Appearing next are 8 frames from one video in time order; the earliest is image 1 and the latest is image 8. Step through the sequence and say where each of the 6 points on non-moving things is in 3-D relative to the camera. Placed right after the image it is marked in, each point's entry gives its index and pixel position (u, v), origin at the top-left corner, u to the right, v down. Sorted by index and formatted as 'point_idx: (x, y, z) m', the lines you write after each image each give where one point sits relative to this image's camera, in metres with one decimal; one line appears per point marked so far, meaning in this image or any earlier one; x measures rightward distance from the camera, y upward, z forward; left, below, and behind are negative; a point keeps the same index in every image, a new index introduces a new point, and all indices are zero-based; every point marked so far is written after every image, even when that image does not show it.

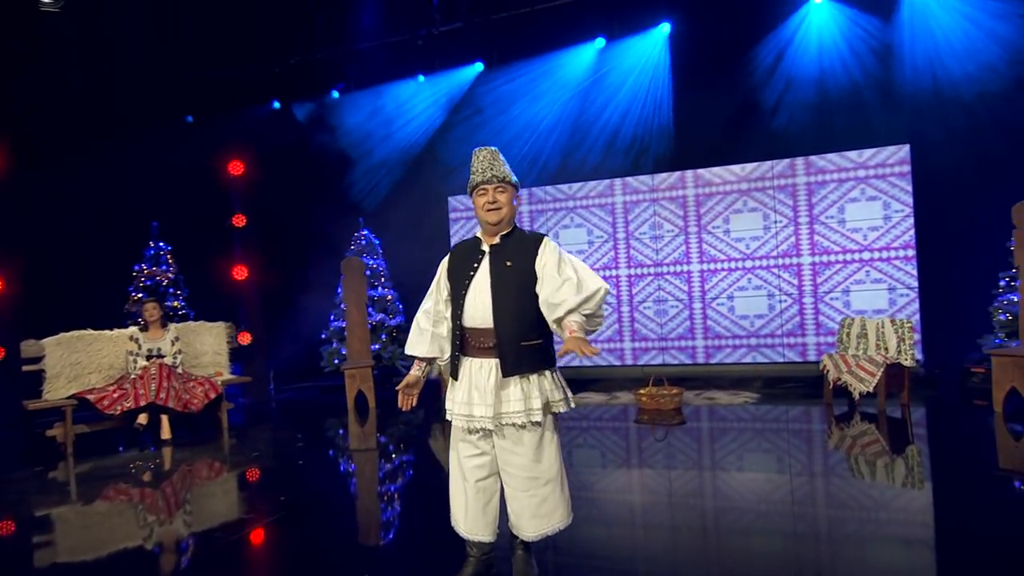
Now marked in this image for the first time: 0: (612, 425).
0: (+0.5, -1.1, +5.0) m
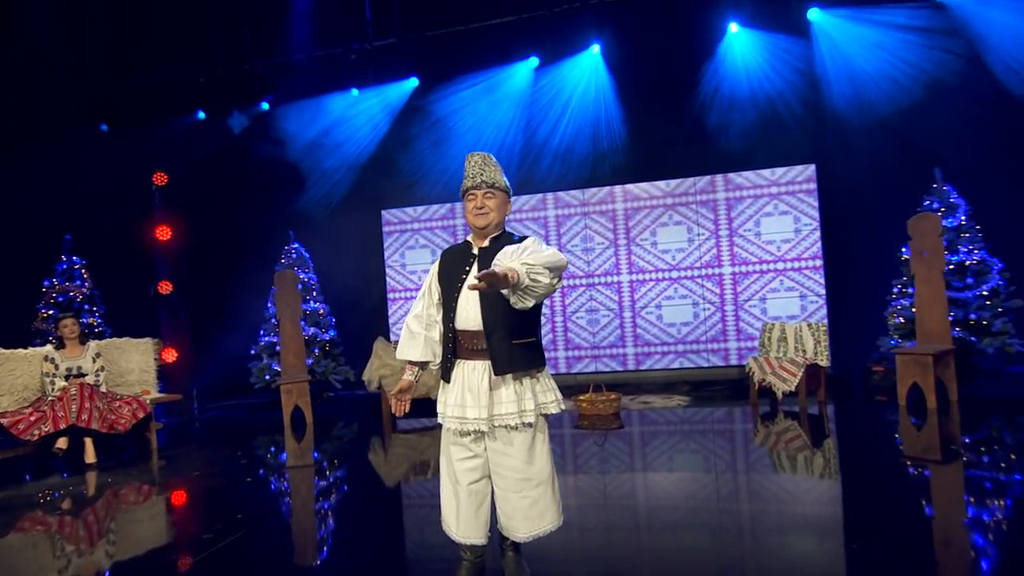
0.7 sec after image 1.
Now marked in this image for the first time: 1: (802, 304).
0: (+0.1, -1.2, +5.1) m
1: (+2.6, -0.1, +5.5) m
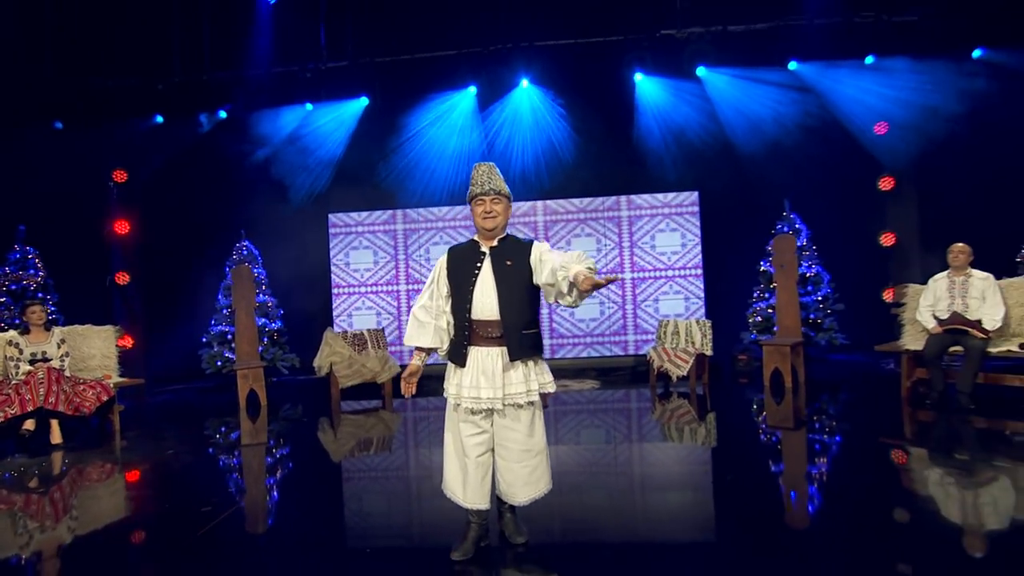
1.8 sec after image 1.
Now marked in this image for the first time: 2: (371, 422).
0: (-0.5, -1.1, +6.0) m
1: (+1.9, -0.2, +6.7) m
2: (-1.3, -1.2, +5.8) m
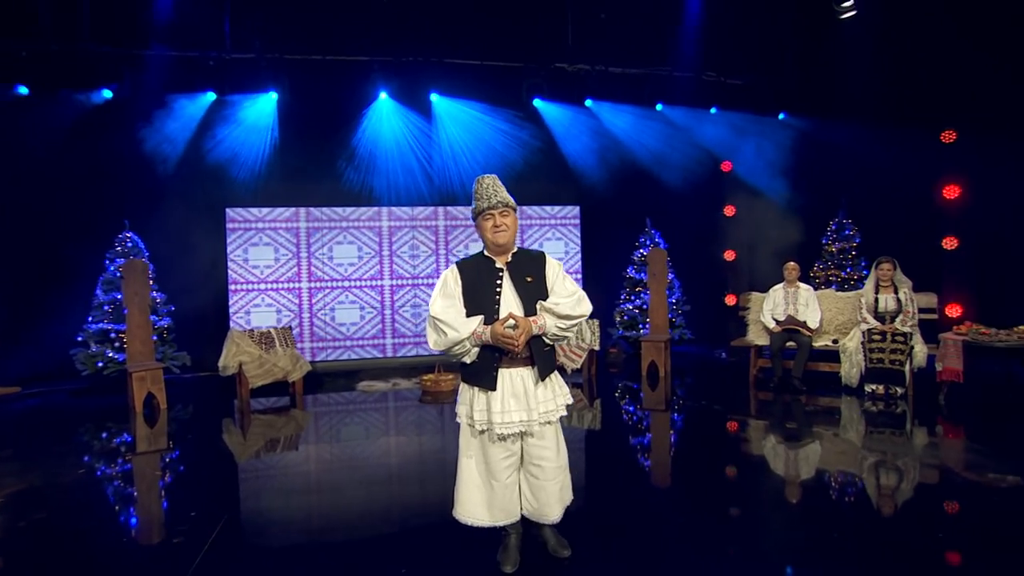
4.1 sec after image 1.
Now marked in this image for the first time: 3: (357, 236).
0: (-1.4, -1.1, +6.2) m
1: (+0.7, -0.2, +7.7) m
2: (-2.1, -1.2, +5.8) m
3: (-1.7, +0.6, +6.9) m
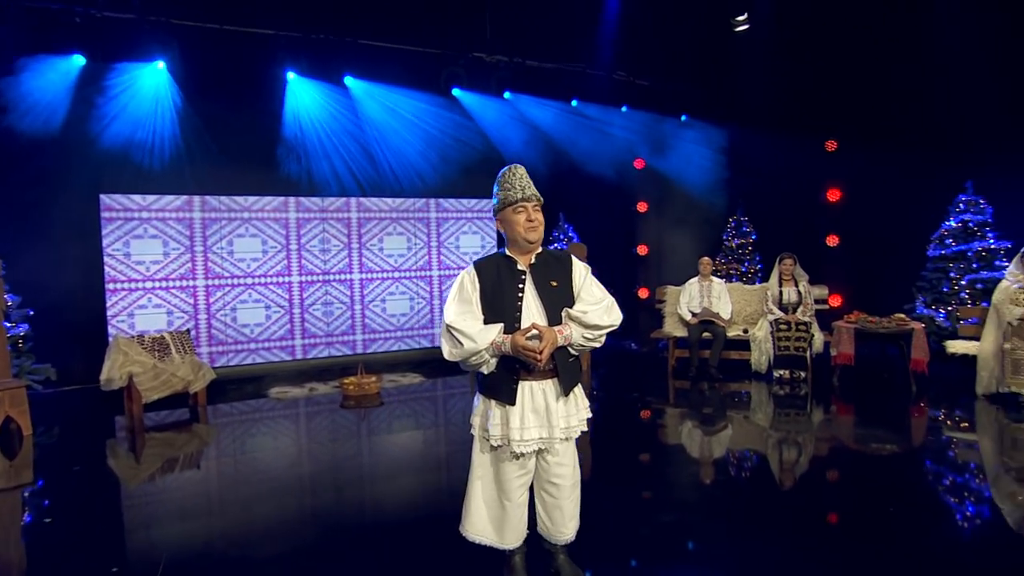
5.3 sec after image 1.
0: (-2.1, -1.1, +5.7) m
1: (-0.4, -0.1, +7.6) m
2: (-2.7, -1.2, +5.1) m
3: (-2.5, +0.6, +6.3) m
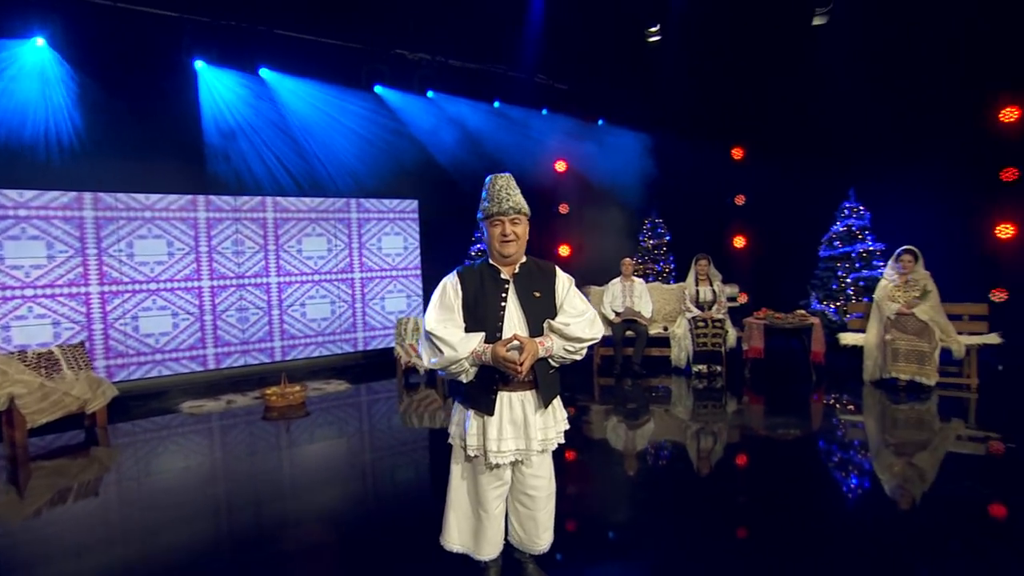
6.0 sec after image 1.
0: (-2.6, -1.2, +5.2) m
1: (-1.3, -0.2, +7.4) m
2: (-3.1, -1.3, +4.6) m
3: (-3.2, +0.6, +5.7) m
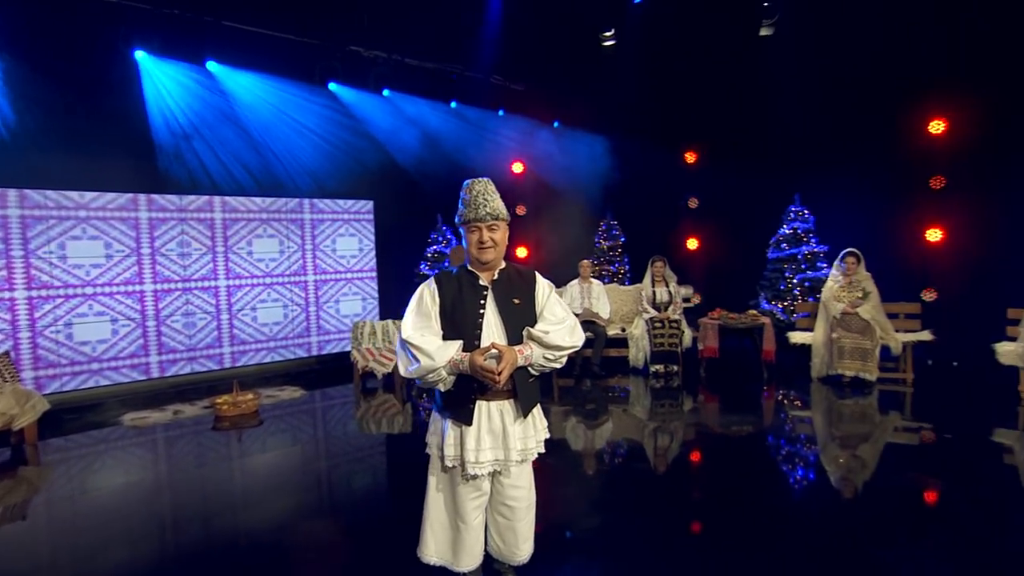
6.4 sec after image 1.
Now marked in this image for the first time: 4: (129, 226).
0: (-2.9, -1.2, +5.0) m
1: (-1.8, -0.2, +7.2) m
2: (-3.3, -1.3, +4.2) m
3: (-3.5, +0.5, +5.4) m
4: (-3.5, +0.6, +5.7) m
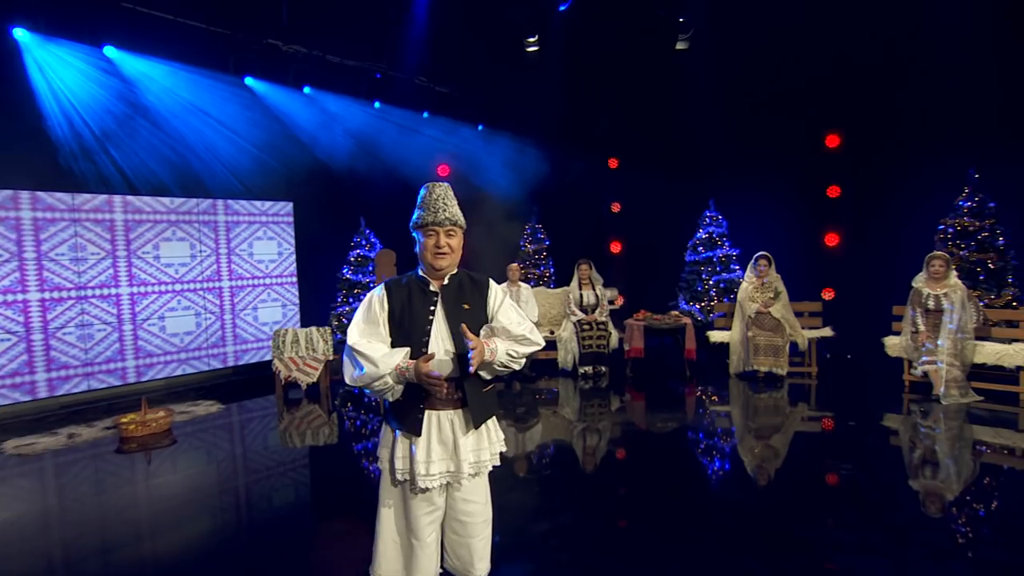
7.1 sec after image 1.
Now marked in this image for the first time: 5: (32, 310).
0: (-3.4, -1.3, +4.4) m
1: (-2.6, -0.3, +6.8) m
2: (-3.7, -1.4, +3.7) m
3: (-4.0, +0.4, +4.8) m
4: (-4.1, +0.5, +5.1) m
5: (-3.9, -0.2, +5.2) m
